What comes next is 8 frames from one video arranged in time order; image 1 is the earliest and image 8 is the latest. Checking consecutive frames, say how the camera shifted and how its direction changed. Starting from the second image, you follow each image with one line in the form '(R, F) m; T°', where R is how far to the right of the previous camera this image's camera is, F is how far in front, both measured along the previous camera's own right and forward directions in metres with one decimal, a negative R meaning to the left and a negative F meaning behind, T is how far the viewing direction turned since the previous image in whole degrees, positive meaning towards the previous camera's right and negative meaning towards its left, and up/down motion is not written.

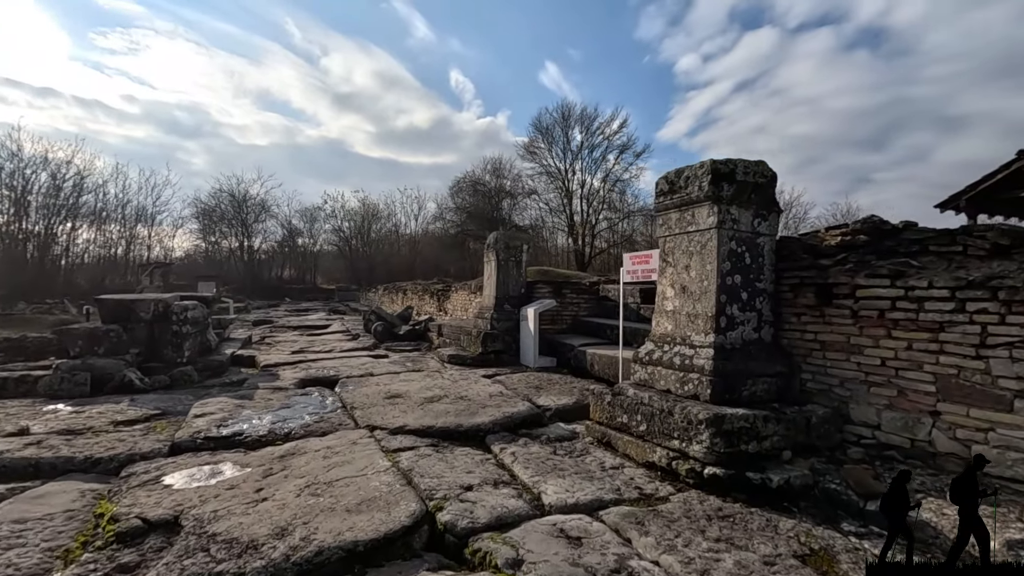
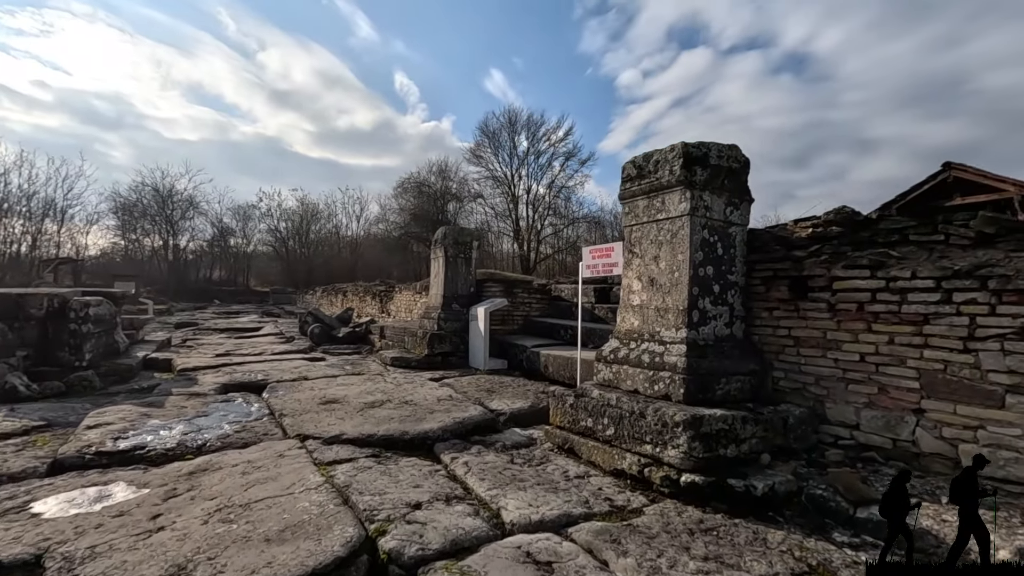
(-0.1, +0.4) m; +6°
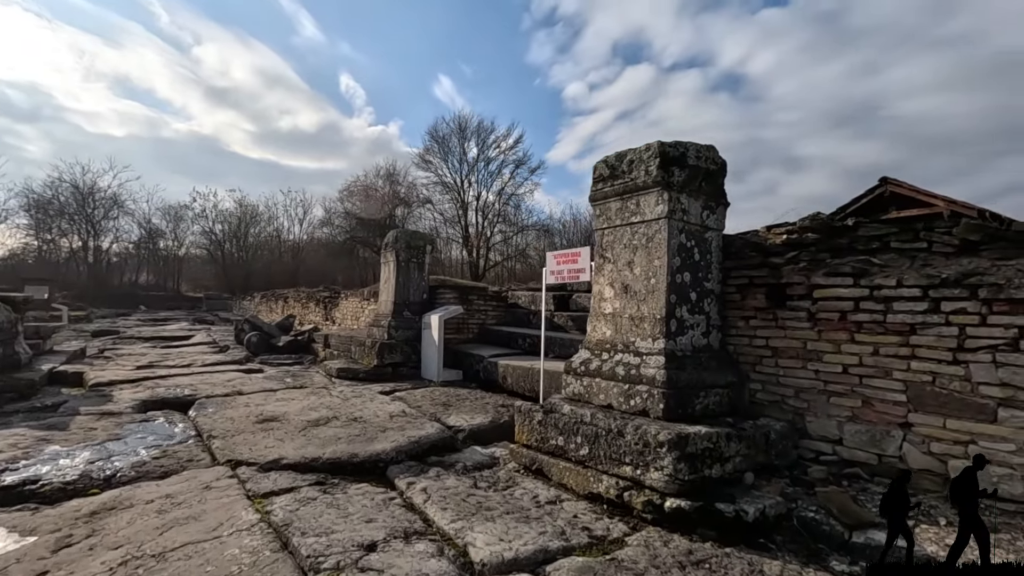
(-0.1, +0.3) m; +6°
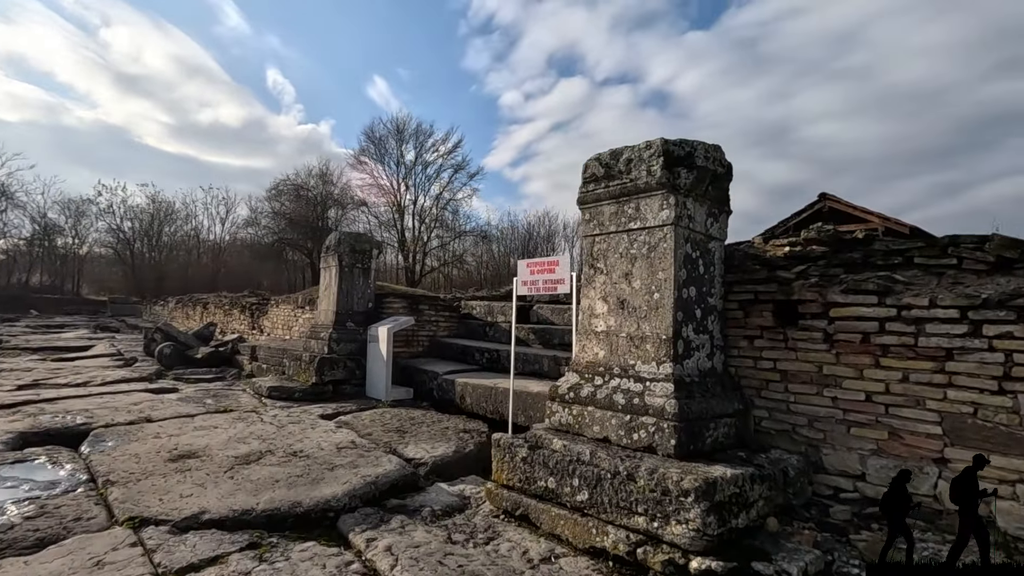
(-0.3, +0.5) m; +7°
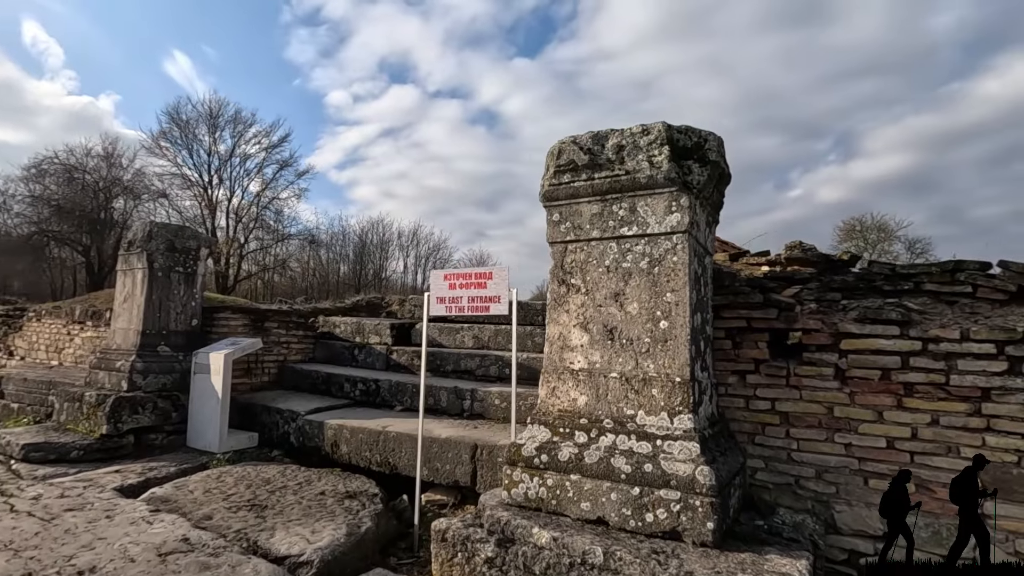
(-0.5, +1.0) m; +18°
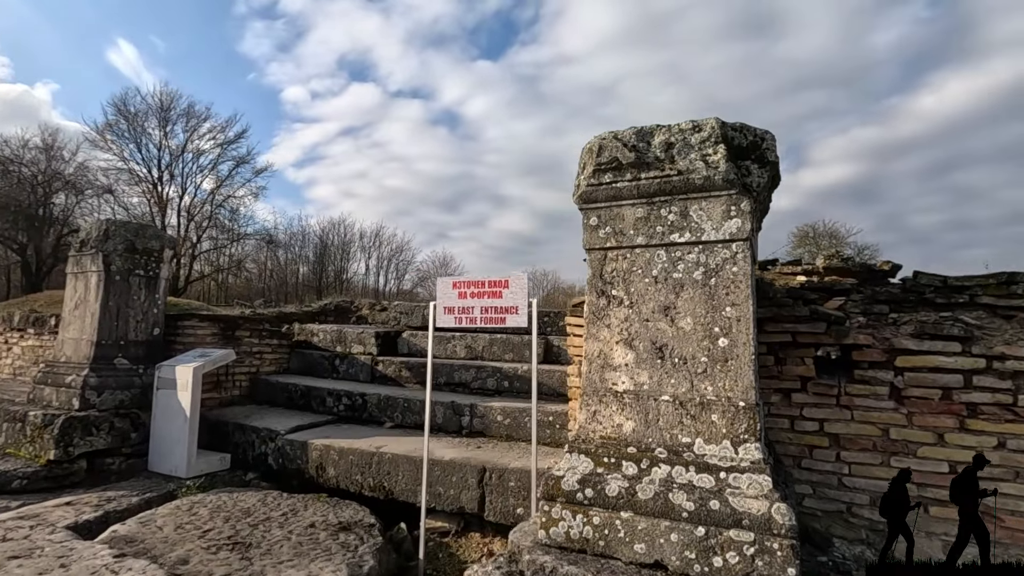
(-0.3, +0.3) m; +4°
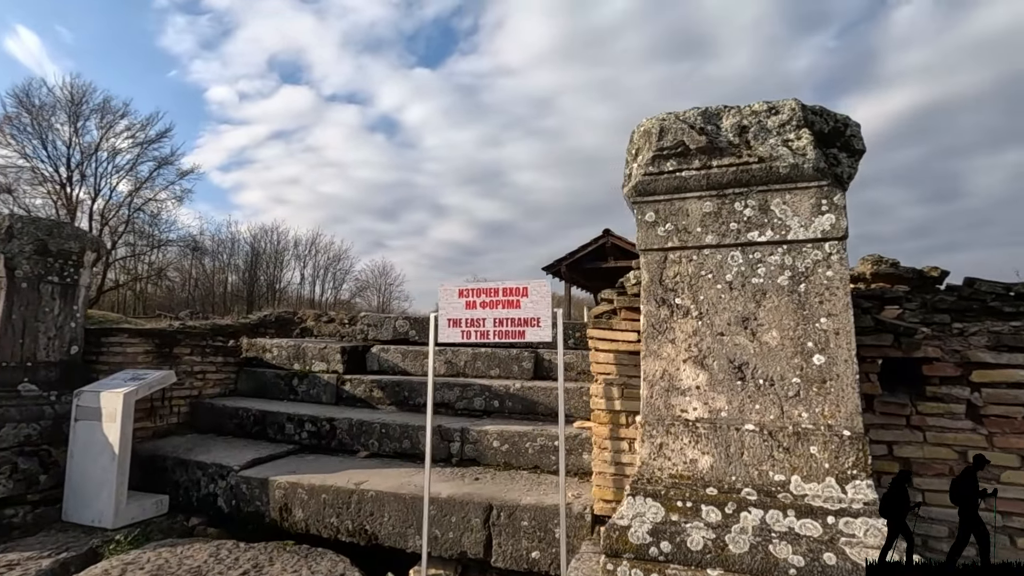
(-0.4, +0.4) m; +6°
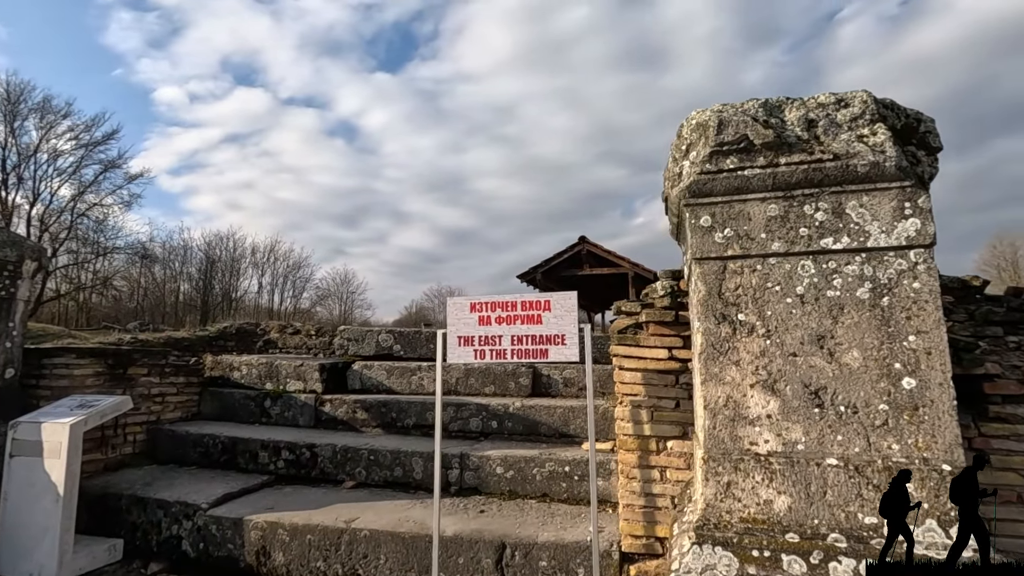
(-0.2, +0.3) m; +4°
